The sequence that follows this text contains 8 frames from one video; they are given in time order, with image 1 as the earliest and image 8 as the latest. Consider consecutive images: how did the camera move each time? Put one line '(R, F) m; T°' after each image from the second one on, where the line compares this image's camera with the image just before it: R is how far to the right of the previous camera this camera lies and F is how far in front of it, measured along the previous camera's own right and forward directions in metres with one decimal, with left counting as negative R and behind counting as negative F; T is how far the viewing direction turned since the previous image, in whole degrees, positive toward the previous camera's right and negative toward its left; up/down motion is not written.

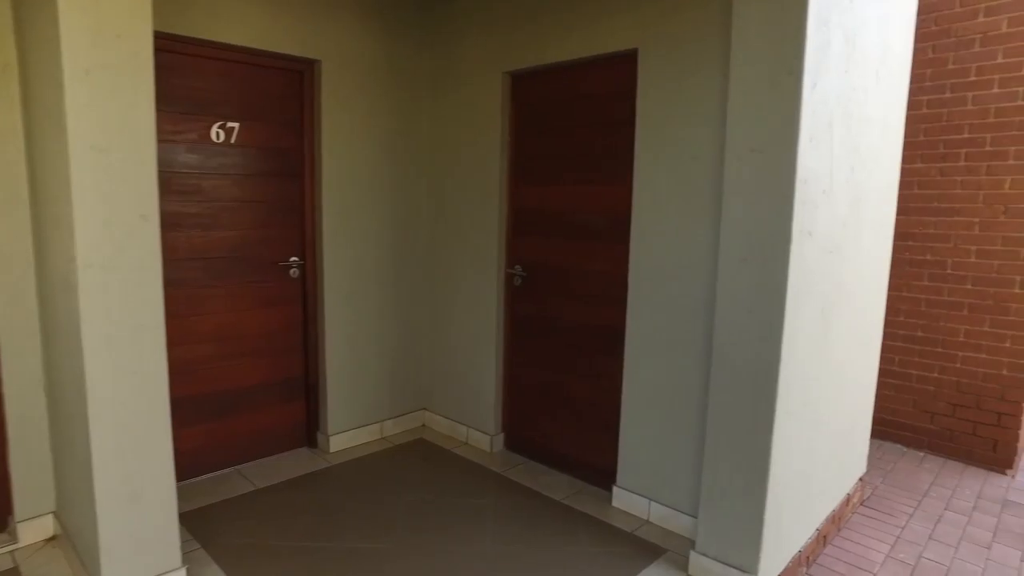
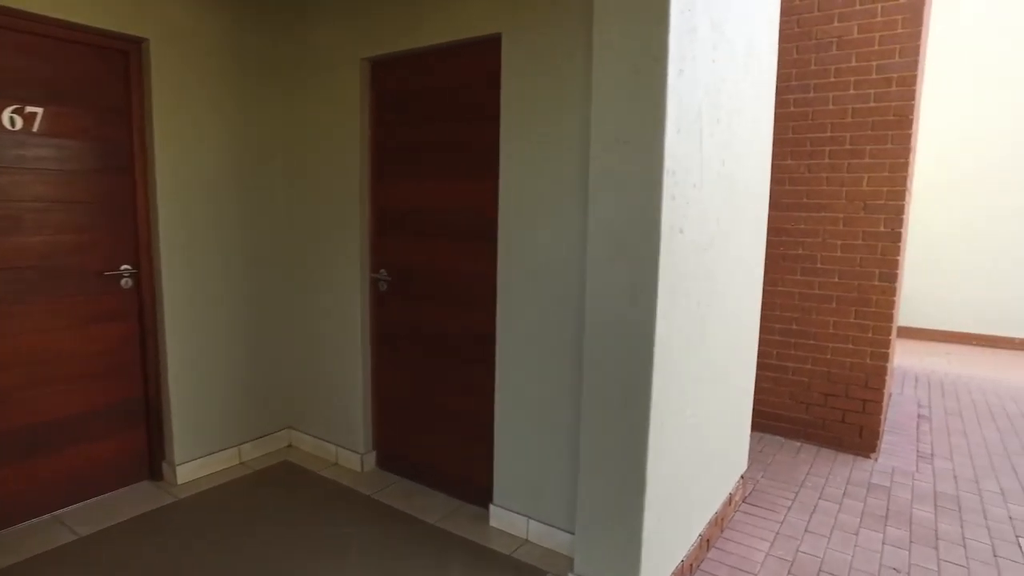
(+0.1, +0.2) m; +8°
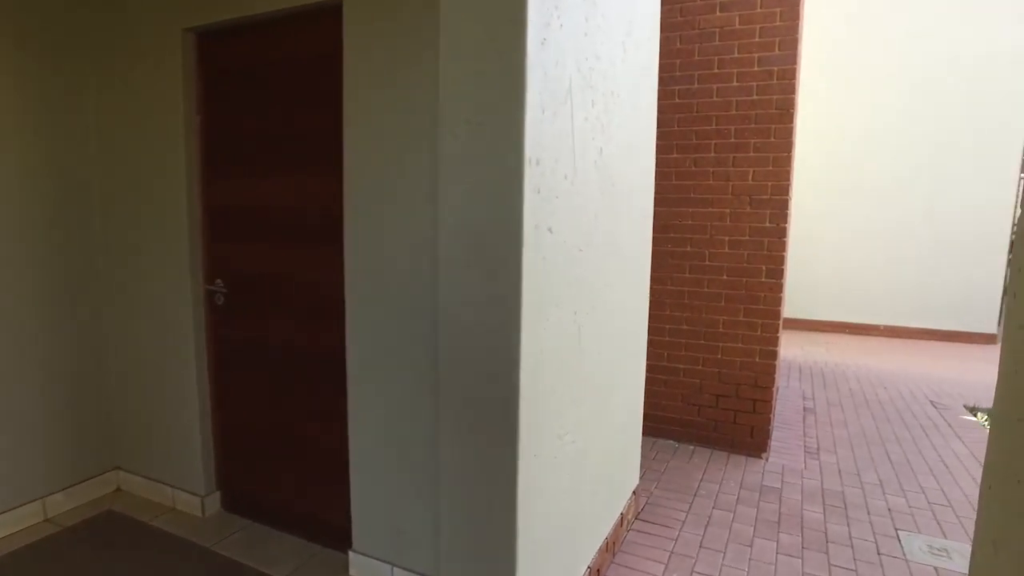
(+0.1, +0.3) m; +8°
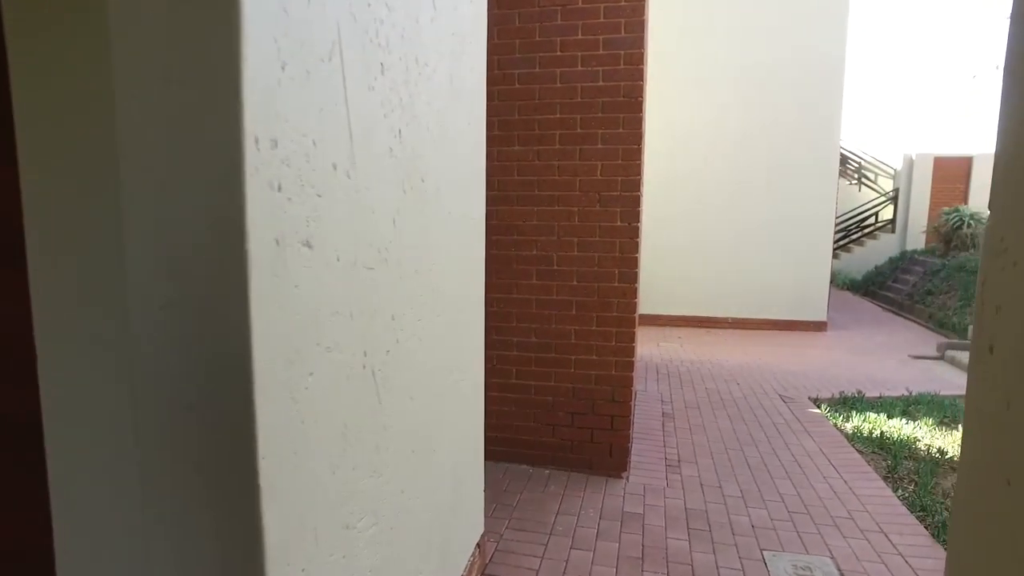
(+0.2, +0.5) m; +11°
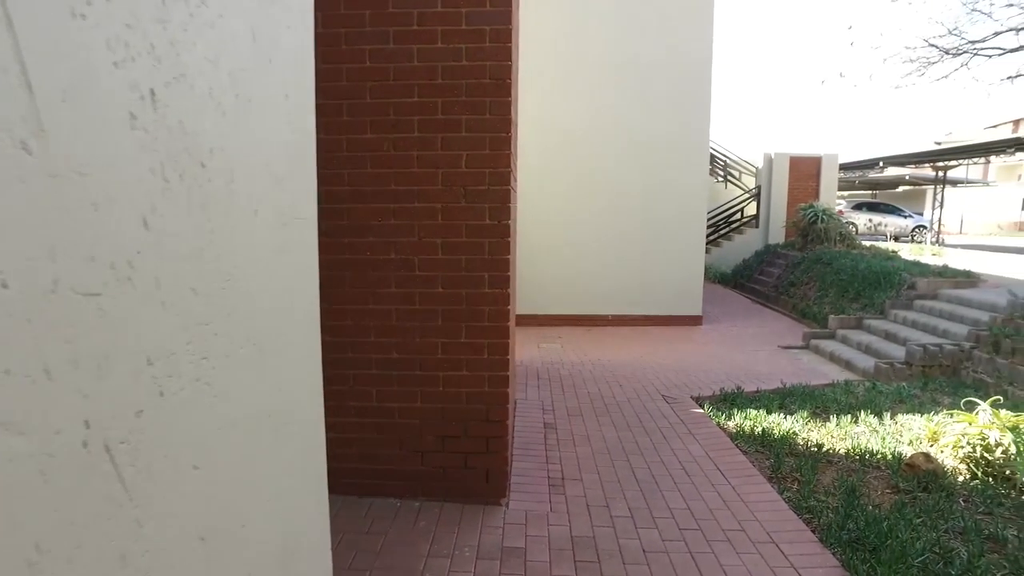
(+0.1, +0.4) m; +9°
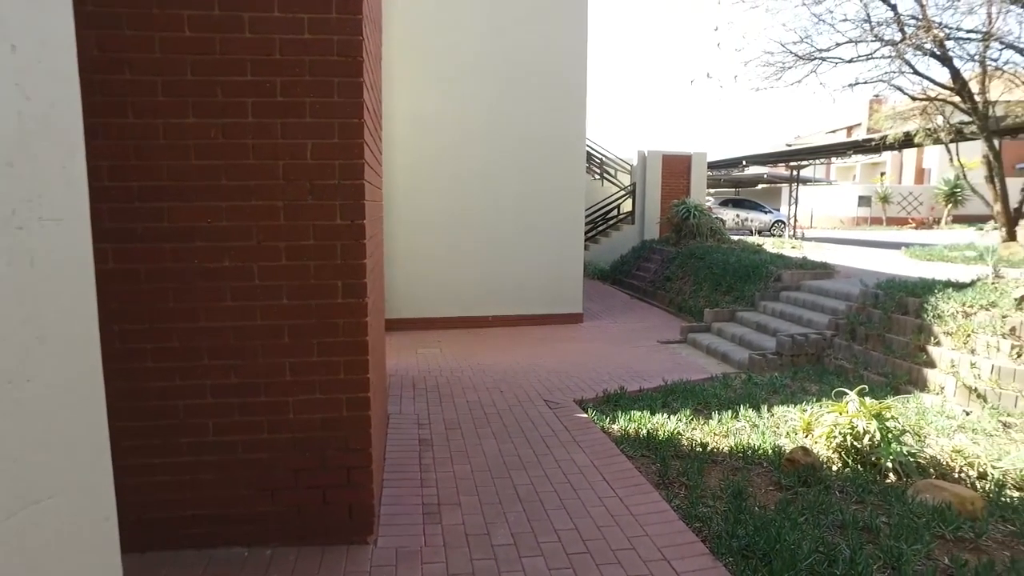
(+0.1, +0.3) m; +9°
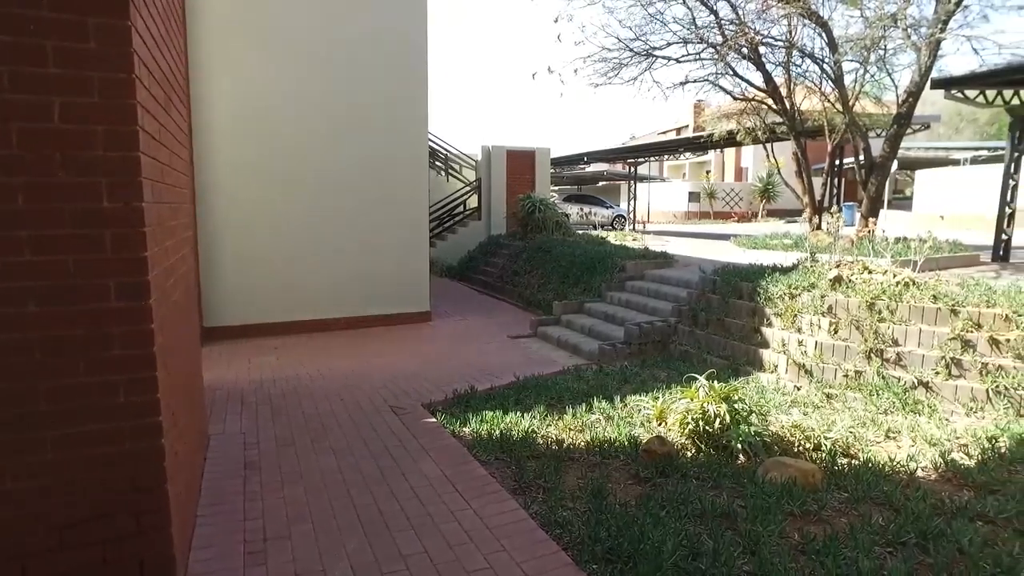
(+0.1, +0.4) m; +12°
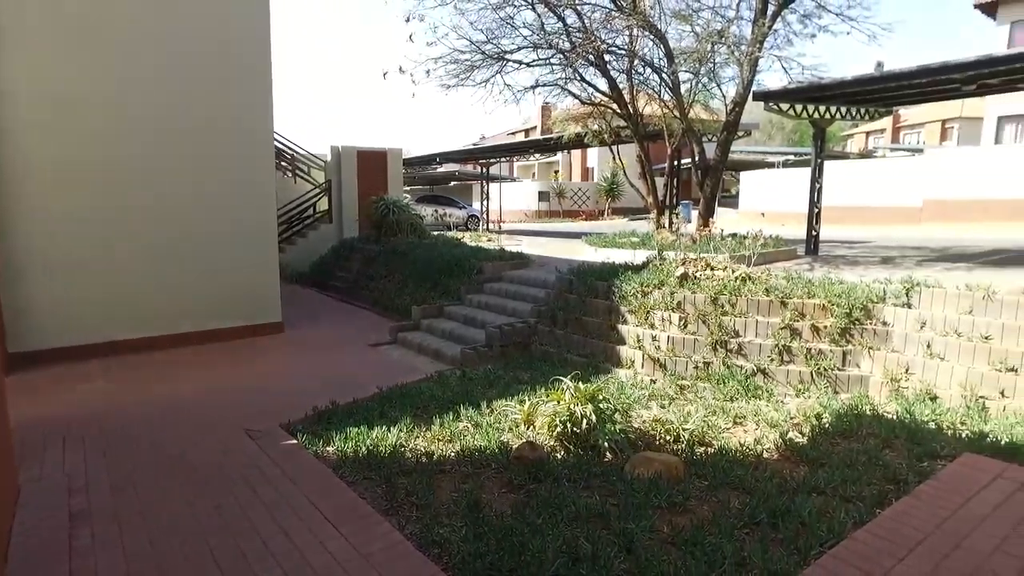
(-0.1, +0.1) m; +12°
